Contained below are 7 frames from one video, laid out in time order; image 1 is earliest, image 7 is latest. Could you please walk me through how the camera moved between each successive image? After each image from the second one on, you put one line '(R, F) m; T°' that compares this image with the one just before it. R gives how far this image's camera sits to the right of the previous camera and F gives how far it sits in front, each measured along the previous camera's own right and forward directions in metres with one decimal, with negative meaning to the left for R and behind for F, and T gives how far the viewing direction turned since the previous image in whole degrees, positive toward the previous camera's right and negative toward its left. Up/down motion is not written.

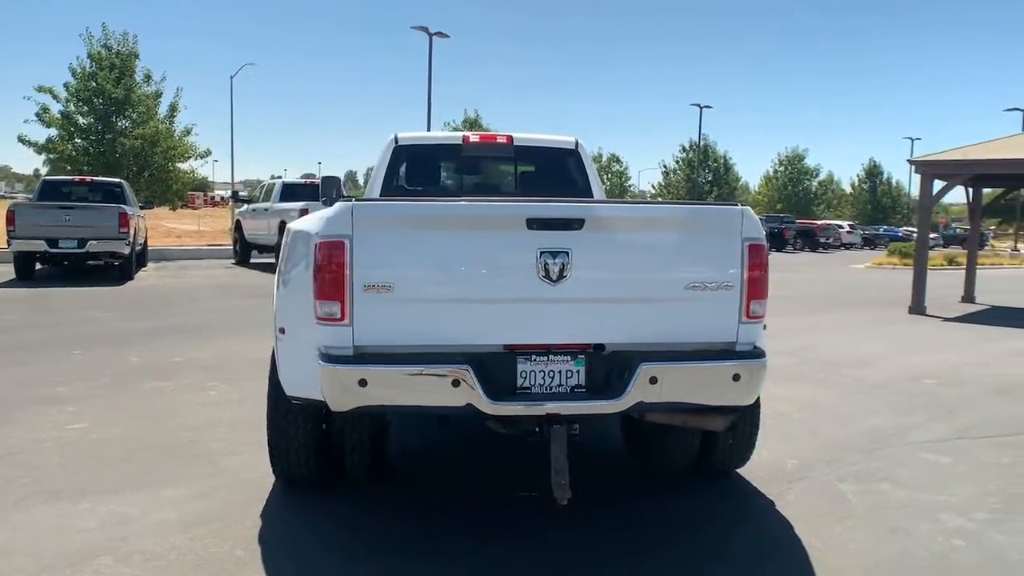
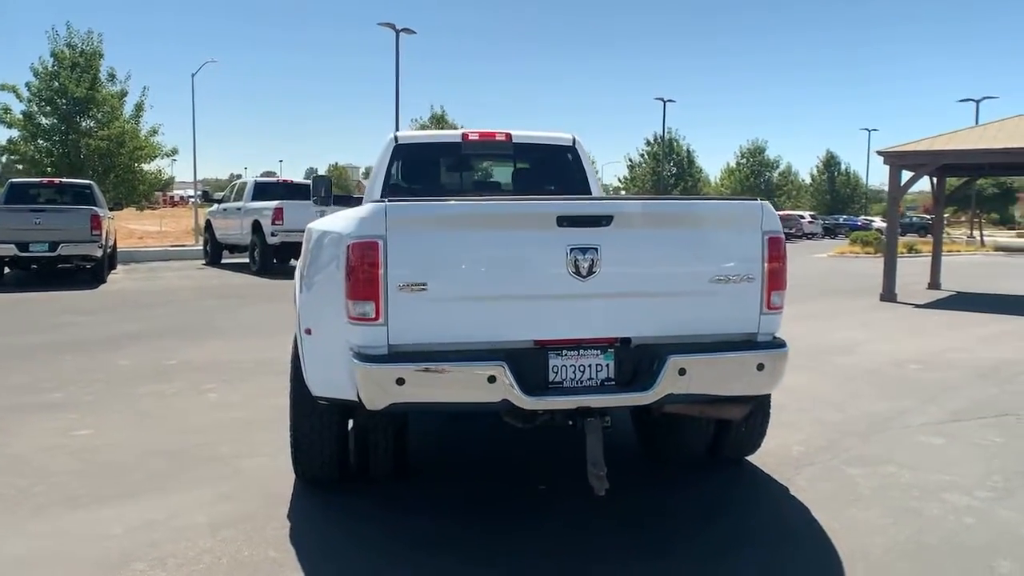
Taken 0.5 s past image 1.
(-0.3, -0.1) m; +3°
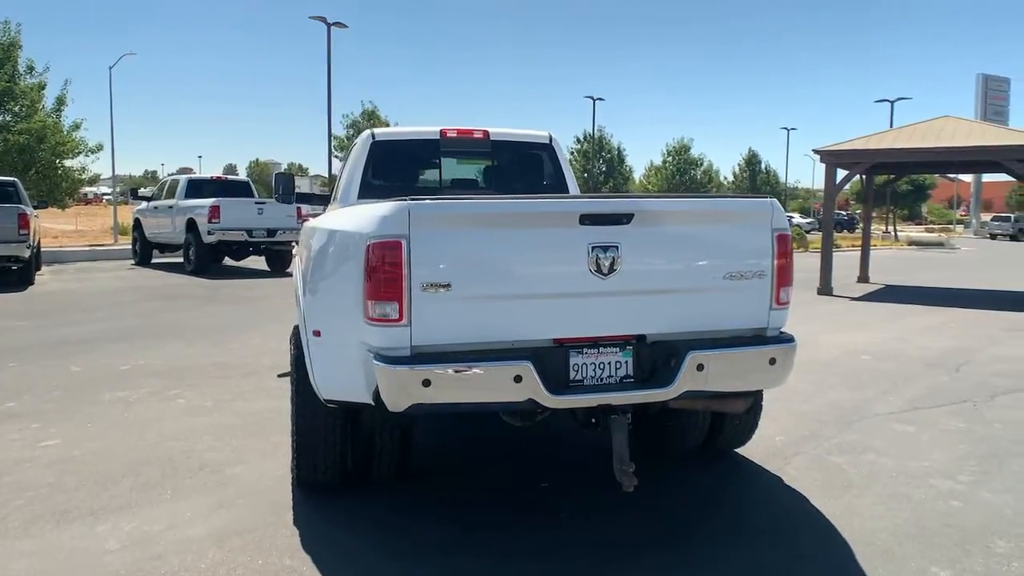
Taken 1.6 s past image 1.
(-0.5, 0.0) m; +5°
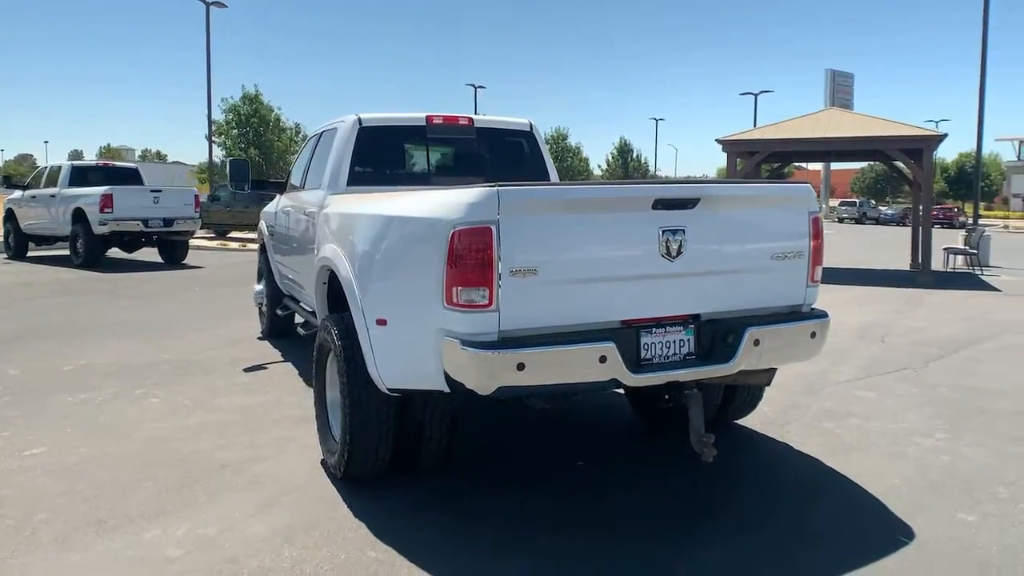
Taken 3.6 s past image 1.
(-1.0, 0.0) m; +10°
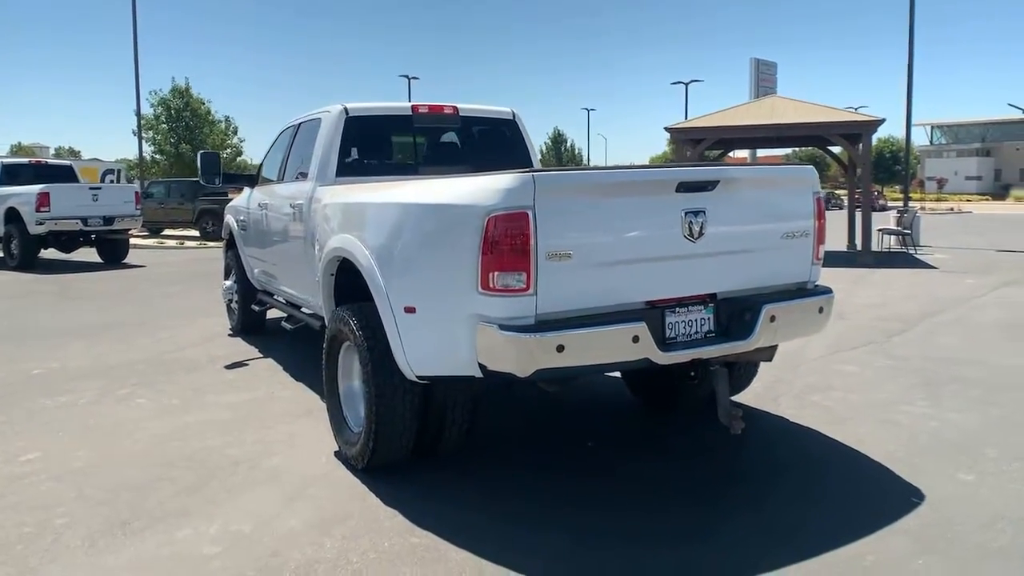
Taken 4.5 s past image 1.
(-0.5, 0.0) m; +5°
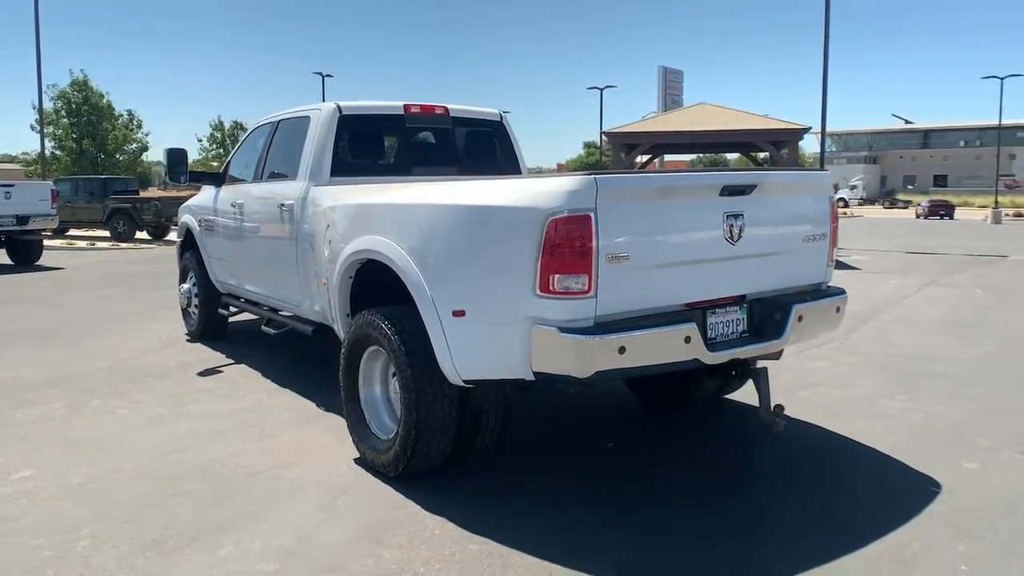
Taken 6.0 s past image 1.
(-0.7, +0.1) m; +7°
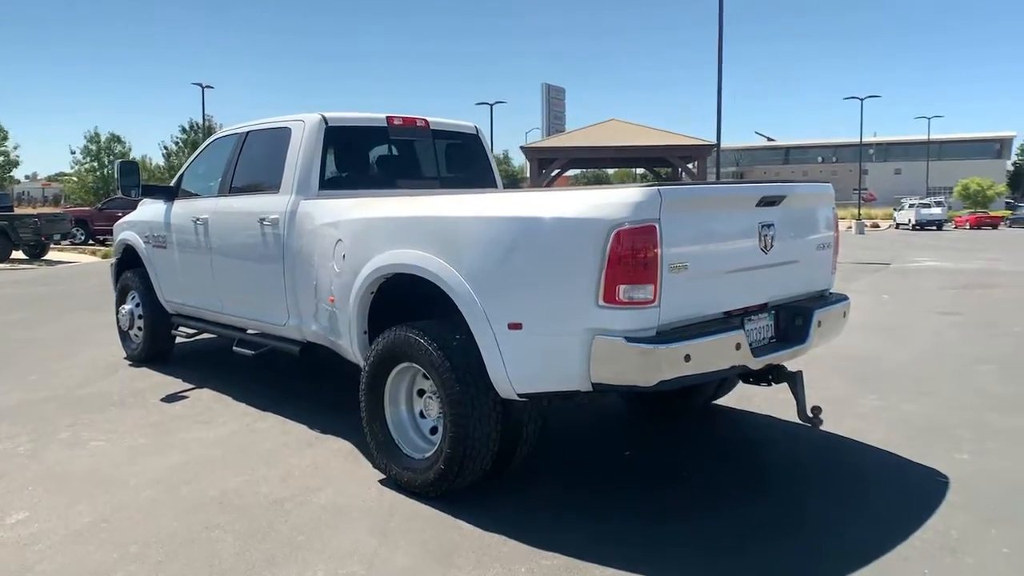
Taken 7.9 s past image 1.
(-0.9, +0.1) m; +9°
